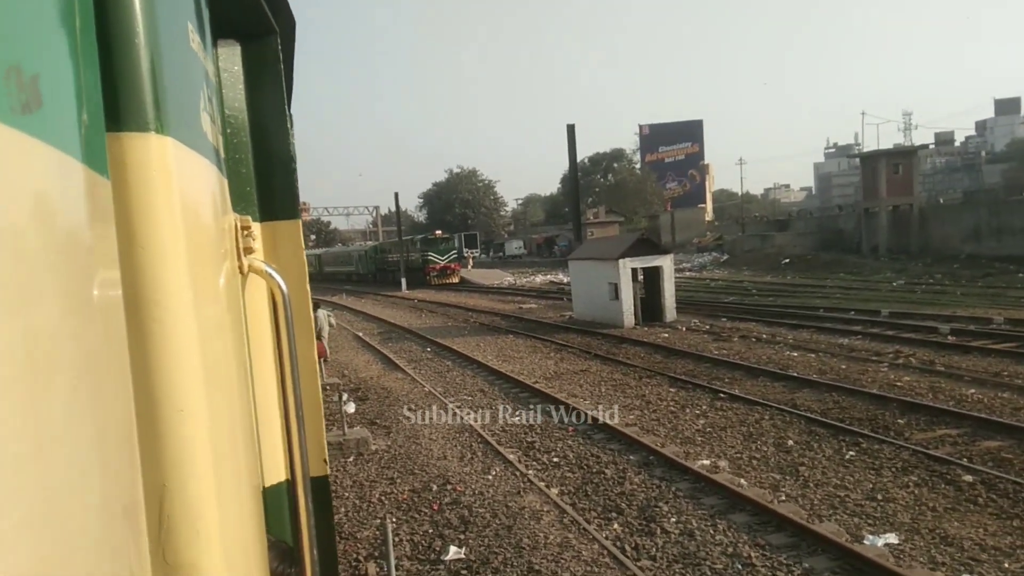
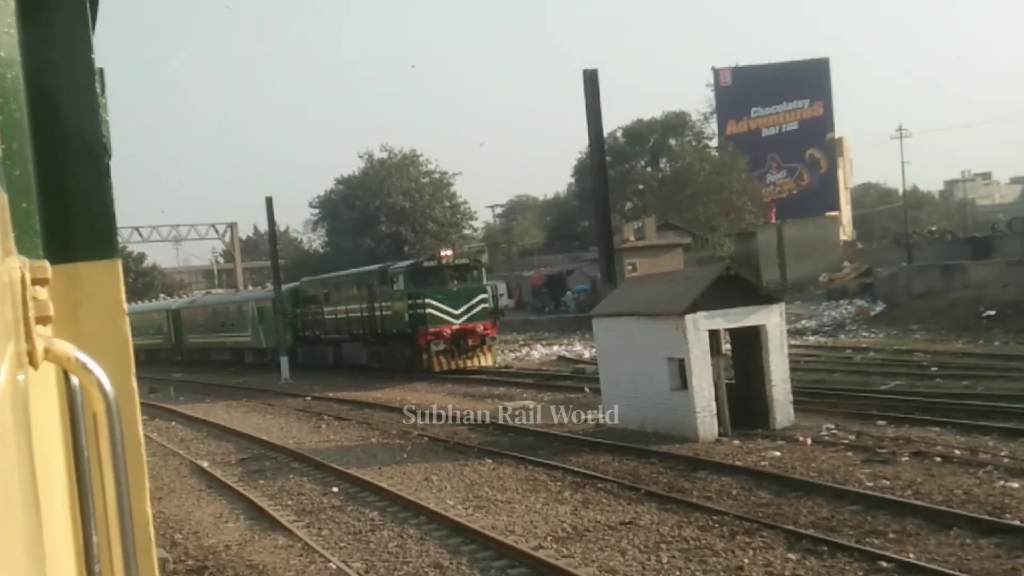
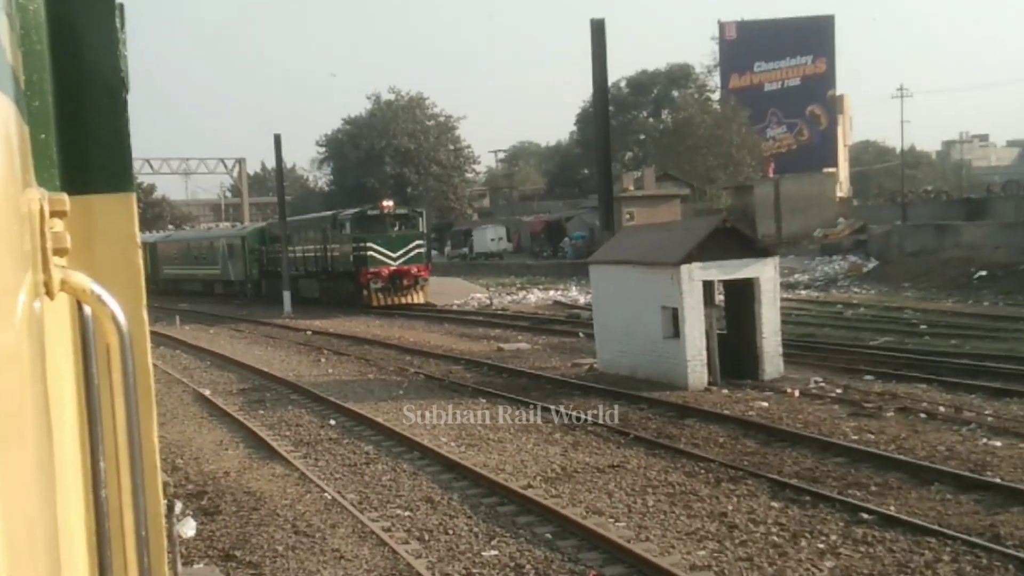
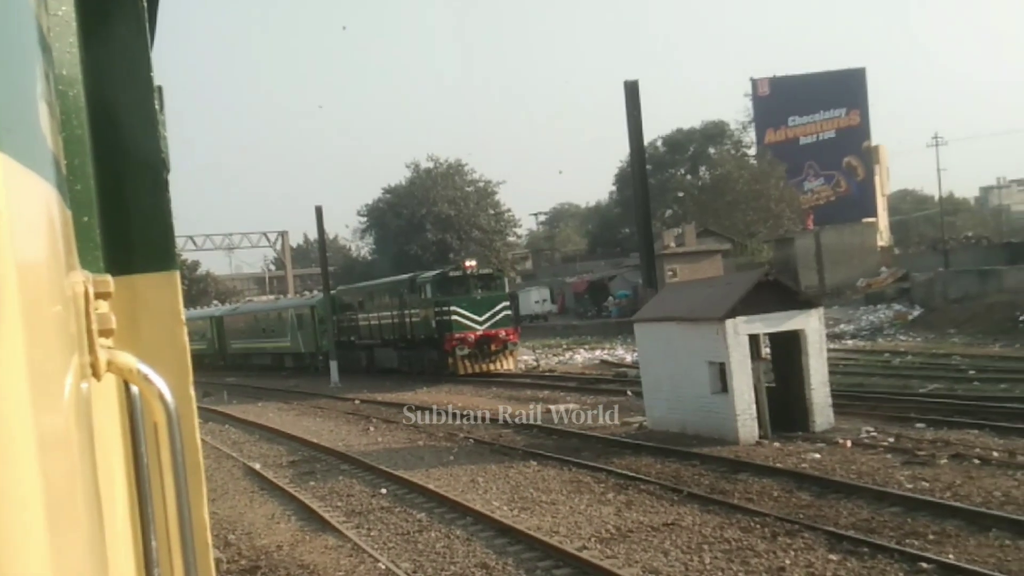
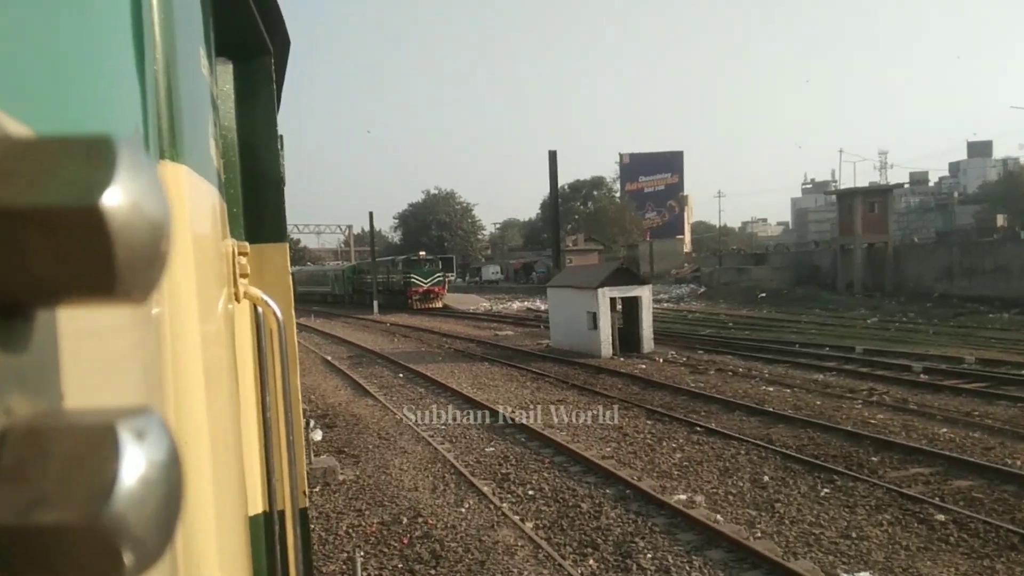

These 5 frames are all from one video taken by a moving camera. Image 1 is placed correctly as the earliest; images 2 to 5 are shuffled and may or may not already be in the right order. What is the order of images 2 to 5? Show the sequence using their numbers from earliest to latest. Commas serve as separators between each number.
5, 3, 4, 2
